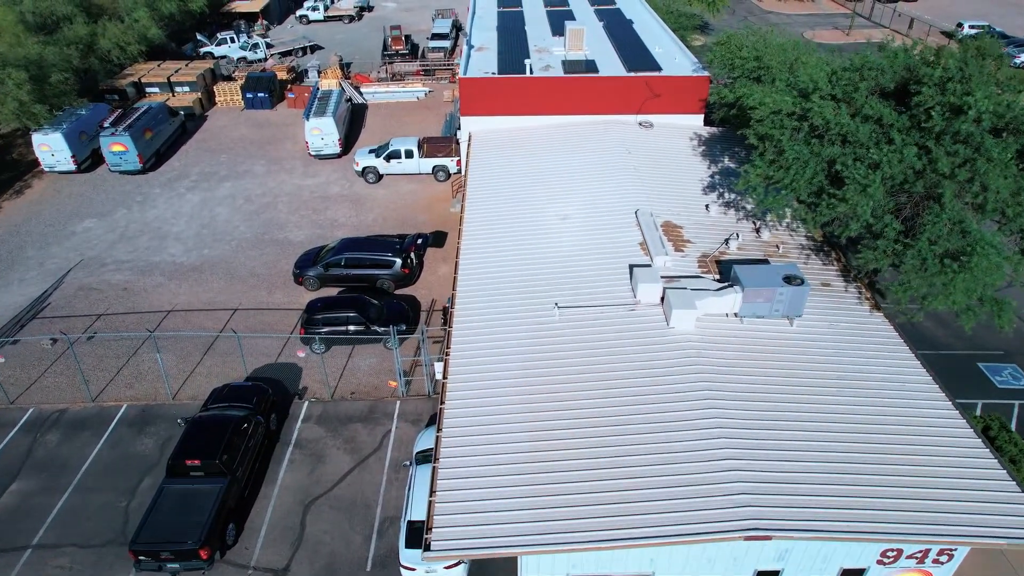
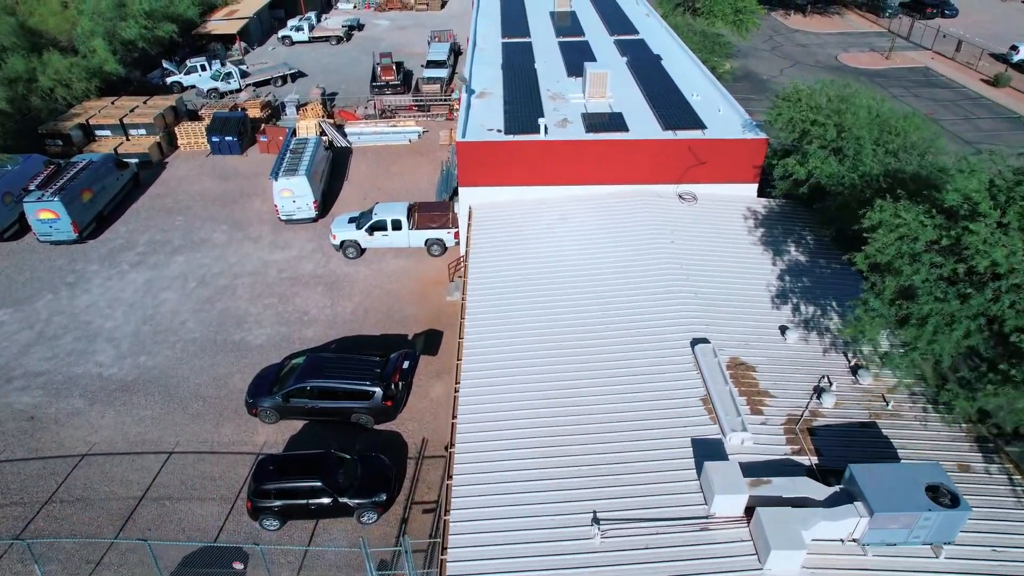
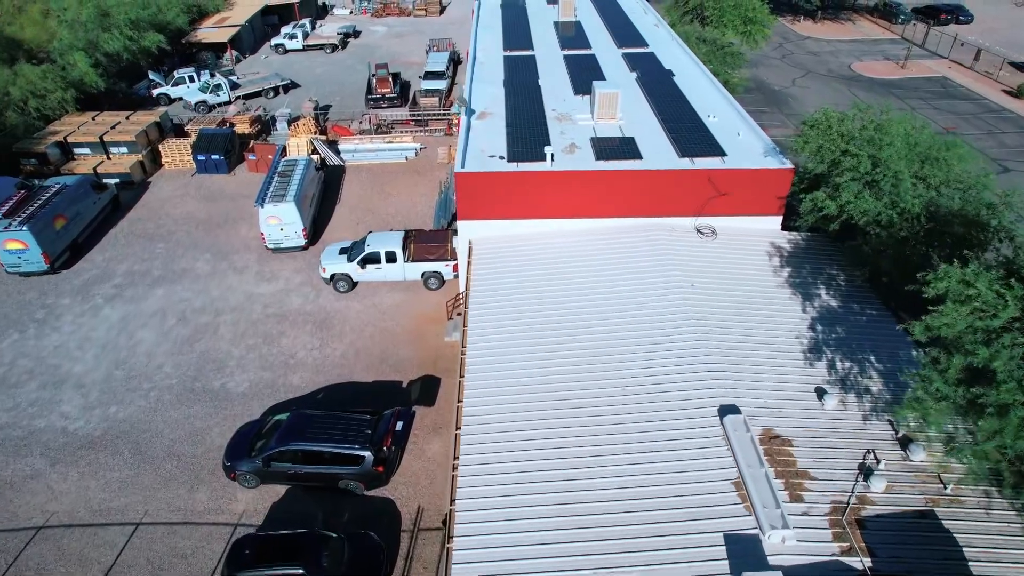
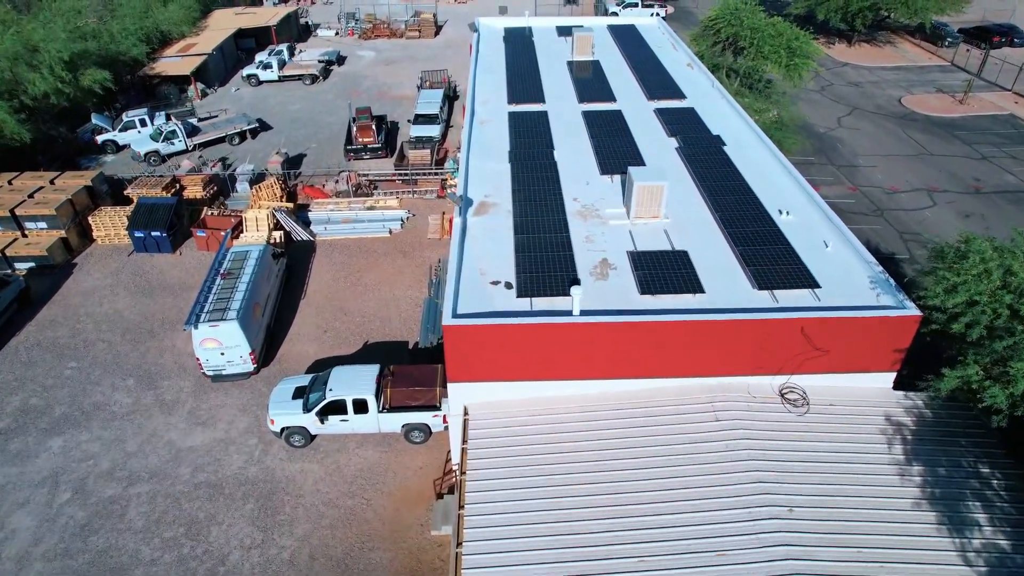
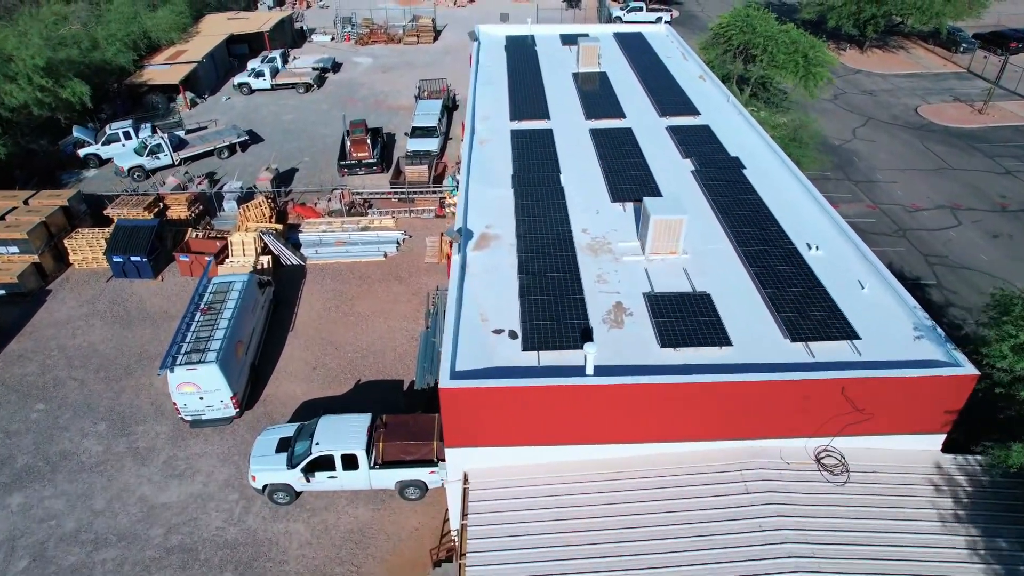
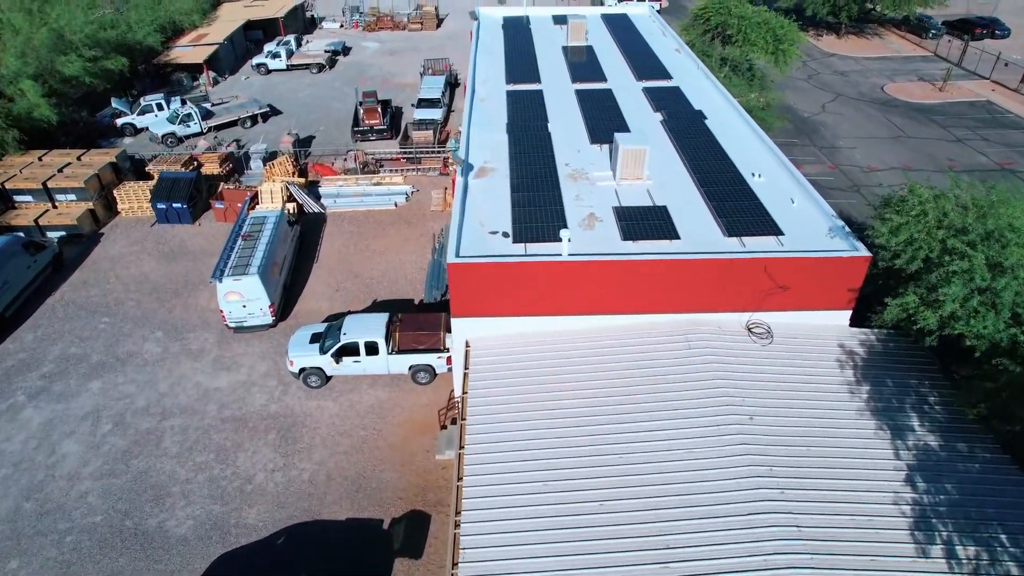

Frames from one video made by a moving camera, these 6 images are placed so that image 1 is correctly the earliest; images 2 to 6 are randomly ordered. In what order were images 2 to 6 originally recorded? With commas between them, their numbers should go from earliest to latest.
2, 3, 6, 4, 5
